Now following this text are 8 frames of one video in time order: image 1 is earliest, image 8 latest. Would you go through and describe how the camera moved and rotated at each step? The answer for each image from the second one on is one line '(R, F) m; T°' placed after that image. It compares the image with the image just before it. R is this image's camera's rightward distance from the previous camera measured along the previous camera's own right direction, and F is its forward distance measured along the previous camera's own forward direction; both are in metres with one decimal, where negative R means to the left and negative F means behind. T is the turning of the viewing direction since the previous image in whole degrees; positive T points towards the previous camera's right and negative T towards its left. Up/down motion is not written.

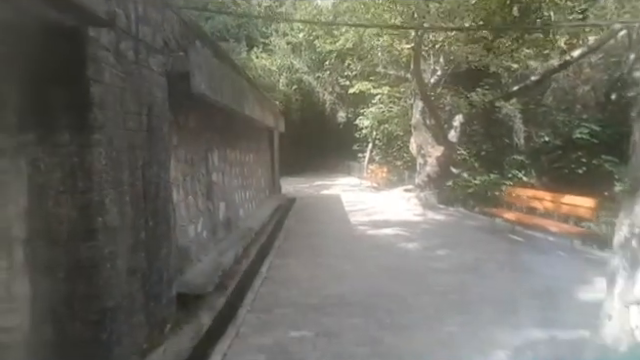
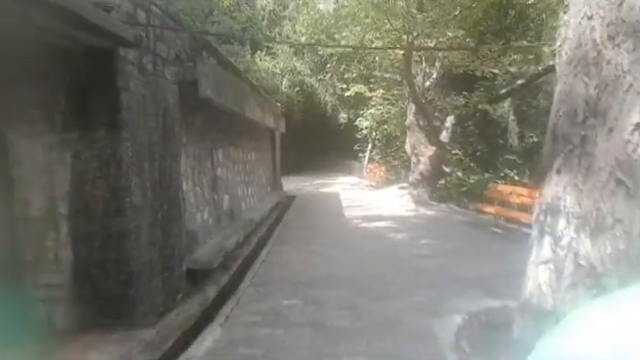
(+0.2, -0.6) m; -1°
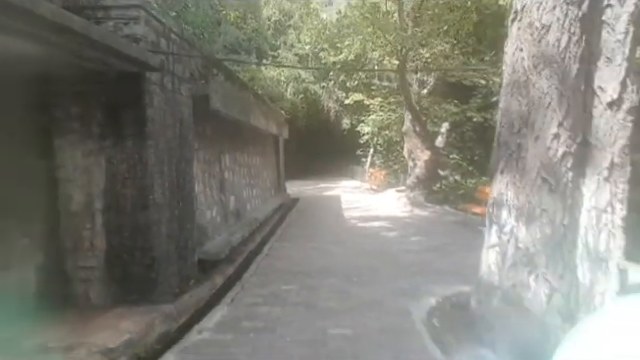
(+0.1, -0.6) m; -1°
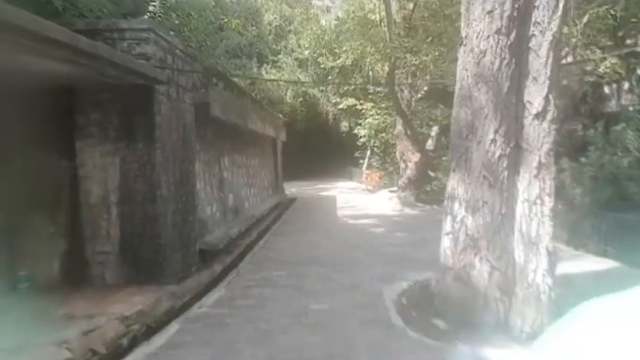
(+0.2, -0.6) m; 0°
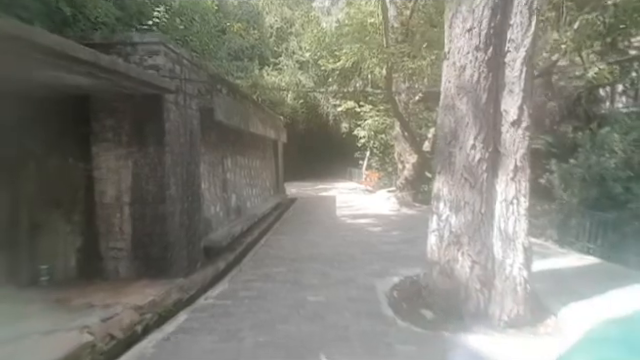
(+0.1, -0.4) m; 0°
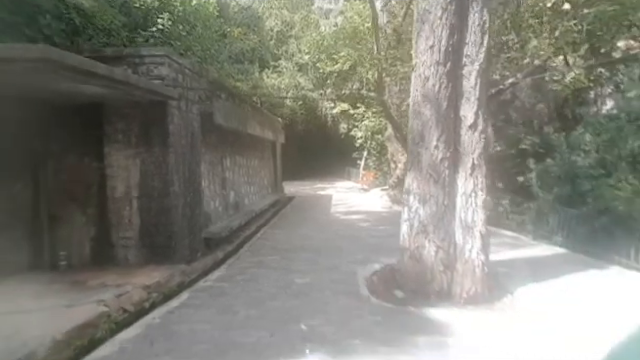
(+0.2, -0.6) m; 0°
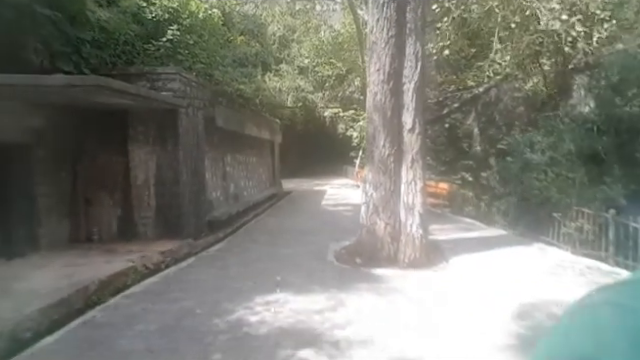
(+0.4, -1.4) m; -1°
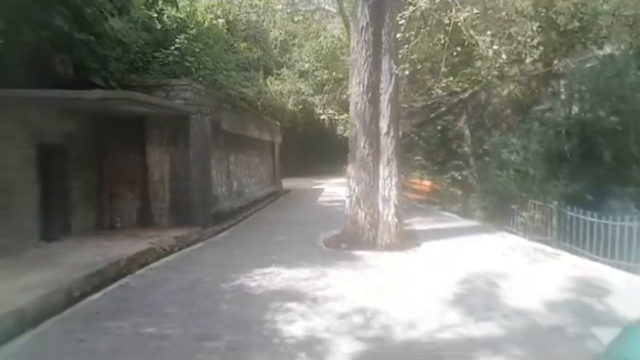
(+0.2, -1.0) m; 0°
